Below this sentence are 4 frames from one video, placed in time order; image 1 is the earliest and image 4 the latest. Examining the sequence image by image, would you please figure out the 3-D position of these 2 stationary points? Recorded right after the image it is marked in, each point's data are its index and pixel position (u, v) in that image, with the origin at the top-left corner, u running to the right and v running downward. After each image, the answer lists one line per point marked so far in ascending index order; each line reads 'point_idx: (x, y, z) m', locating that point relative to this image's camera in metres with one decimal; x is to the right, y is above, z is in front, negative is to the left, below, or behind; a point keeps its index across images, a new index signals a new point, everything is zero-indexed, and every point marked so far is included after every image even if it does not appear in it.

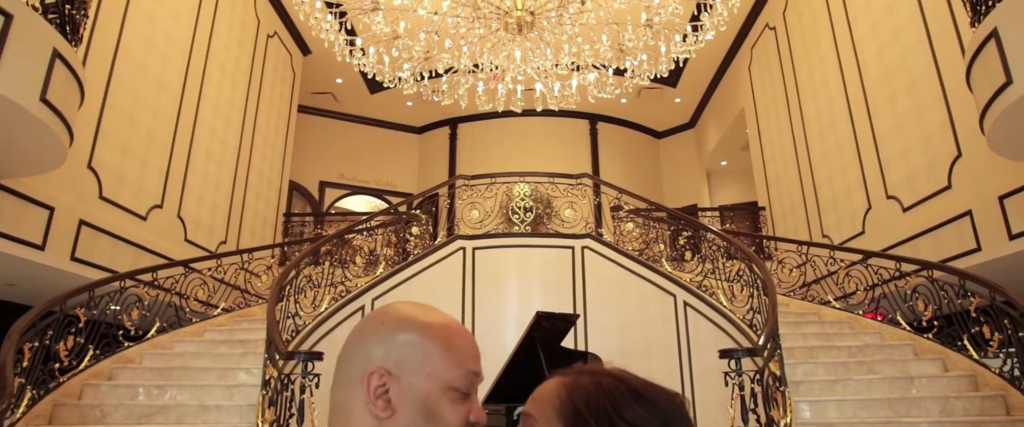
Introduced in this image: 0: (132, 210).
0: (-3.5, 0.0, +5.6) m
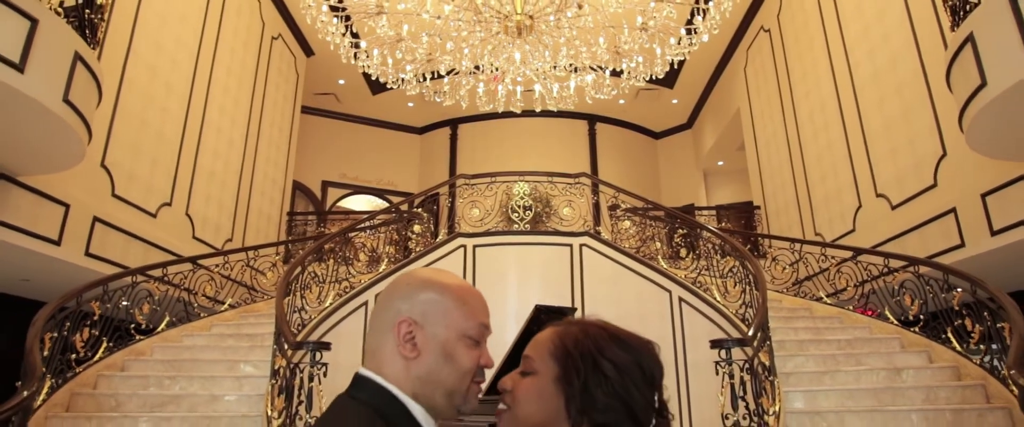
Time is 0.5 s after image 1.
0: (-3.5, +0.1, +5.8) m
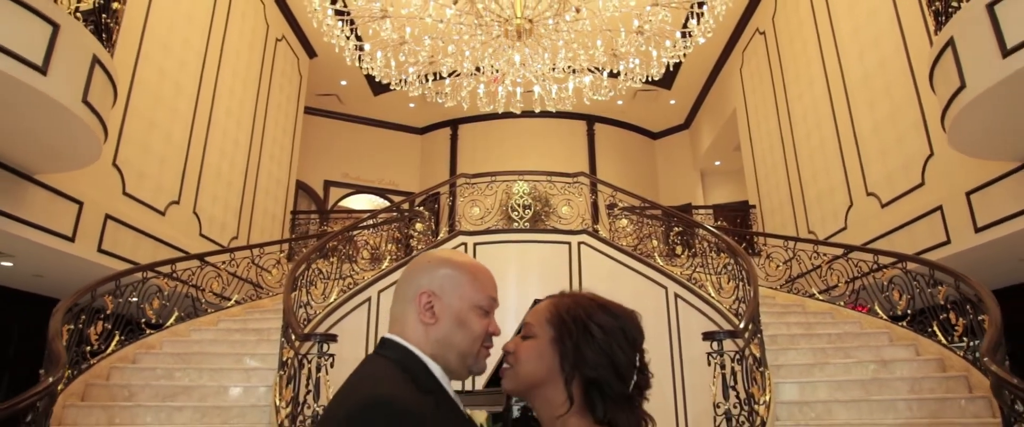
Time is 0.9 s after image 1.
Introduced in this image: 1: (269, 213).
0: (-3.5, +0.1, +5.9) m
1: (-3.4, 0.0, +8.4) m
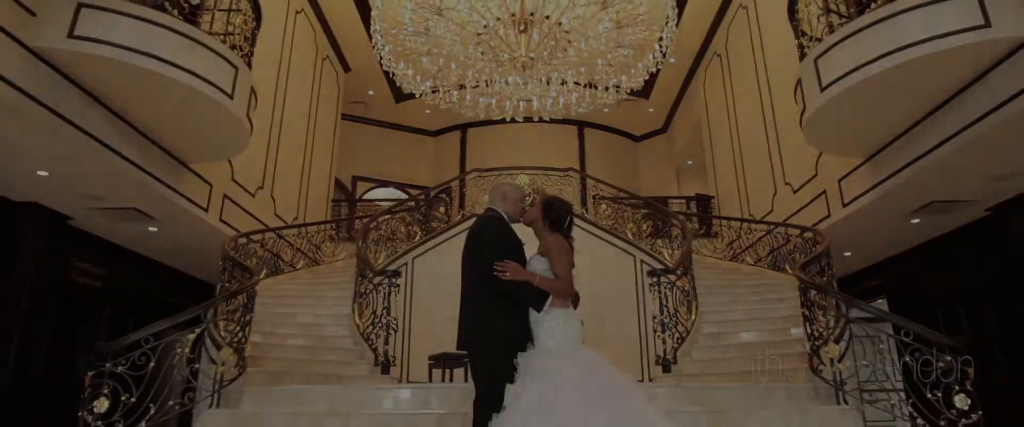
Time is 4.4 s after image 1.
0: (-3.4, +0.3, +7.9) m
1: (-3.3, +0.2, +10.4) m
